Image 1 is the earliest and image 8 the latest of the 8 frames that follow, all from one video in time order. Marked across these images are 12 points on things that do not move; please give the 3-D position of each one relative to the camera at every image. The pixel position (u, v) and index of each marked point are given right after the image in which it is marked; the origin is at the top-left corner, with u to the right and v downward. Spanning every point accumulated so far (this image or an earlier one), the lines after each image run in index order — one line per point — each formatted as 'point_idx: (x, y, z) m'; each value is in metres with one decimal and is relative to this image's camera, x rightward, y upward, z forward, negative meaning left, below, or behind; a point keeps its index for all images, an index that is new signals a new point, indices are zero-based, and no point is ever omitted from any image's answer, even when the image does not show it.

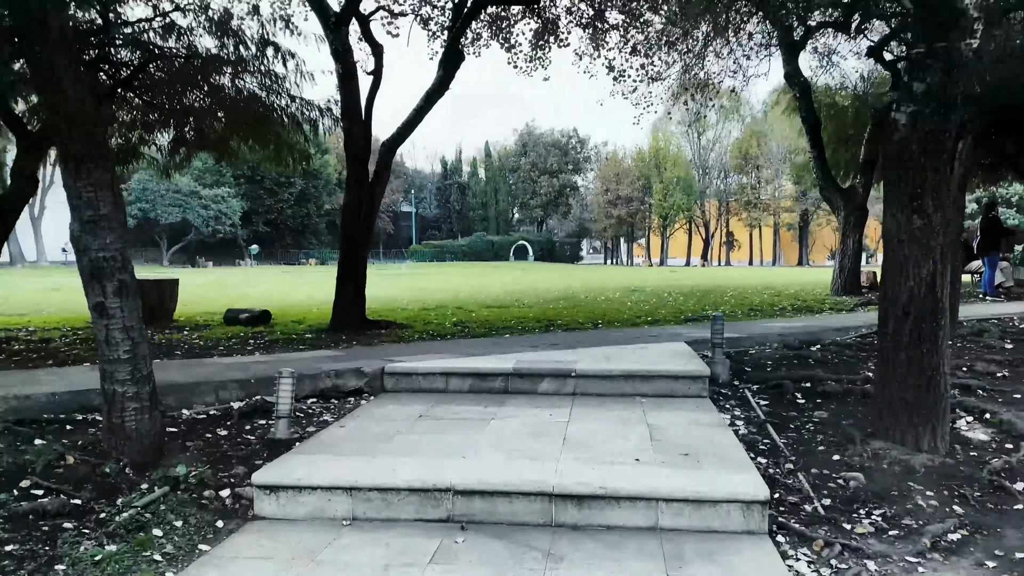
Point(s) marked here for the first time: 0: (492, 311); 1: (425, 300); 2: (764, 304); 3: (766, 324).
0: (-0.3, -0.3, +11.7) m
1: (-1.5, -0.2, +14.0) m
2: (+3.9, -0.2, +13.1) m
3: (+2.9, -0.4, +9.7) m
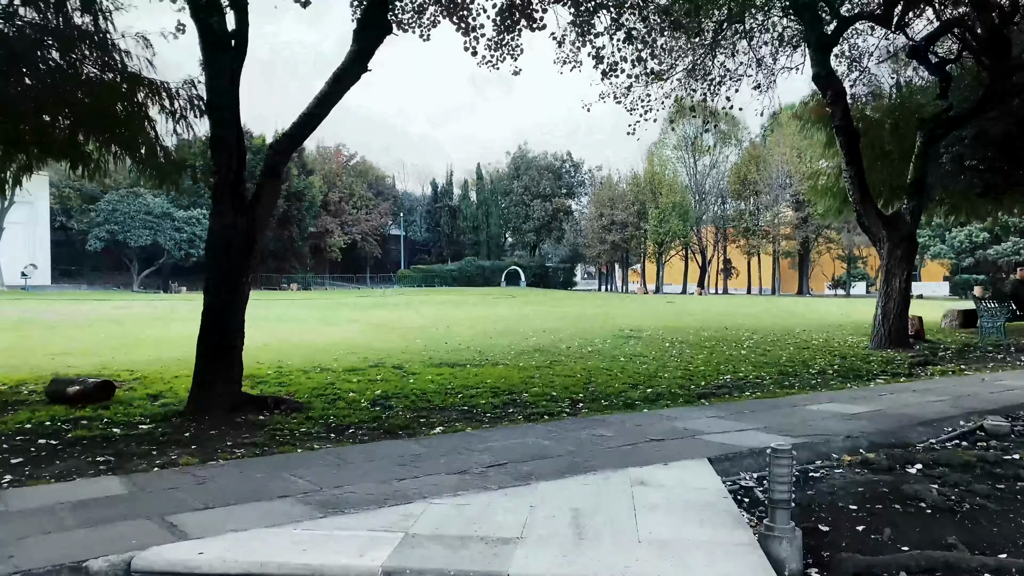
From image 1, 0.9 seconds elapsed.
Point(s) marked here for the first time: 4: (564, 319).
0: (-0.8, -0.9, +8.8) m
1: (-2.0, -0.9, +11.1) m
2: (+3.4, -0.9, +10.2) m
3: (+2.5, -1.0, +6.8) m
4: (+1.1, -0.7, +18.9) m
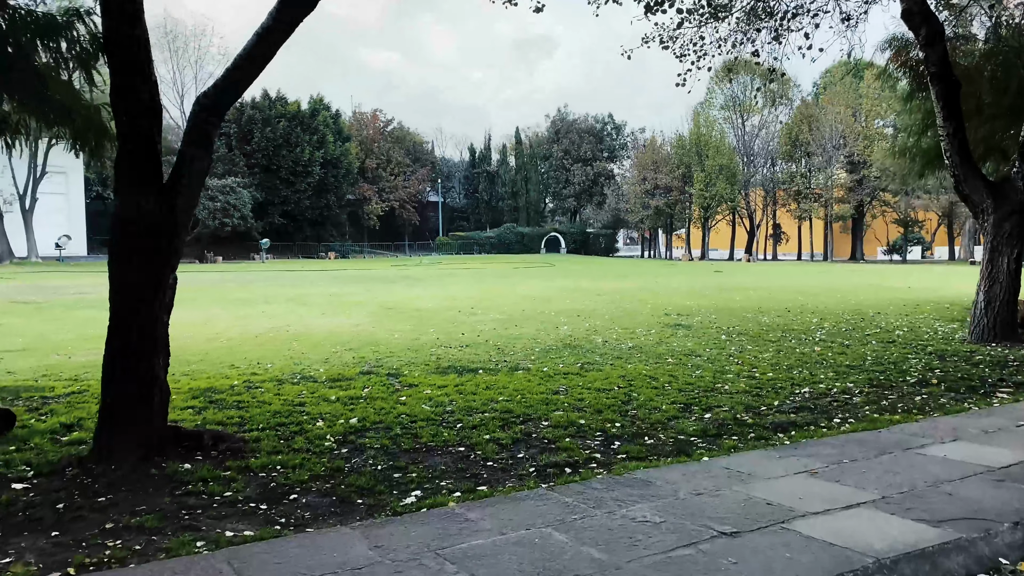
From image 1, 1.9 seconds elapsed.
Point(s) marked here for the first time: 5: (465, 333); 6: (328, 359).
0: (-0.6, -0.8, +7.1) m
1: (-1.7, -0.7, +9.5) m
2: (+3.6, -0.8, +8.3) m
3: (+2.5, -1.0, +4.9) m
4: (+1.8, -0.2, +17.1) m
5: (-0.6, -0.6, +10.8) m
6: (-1.9, -0.8, +8.6) m
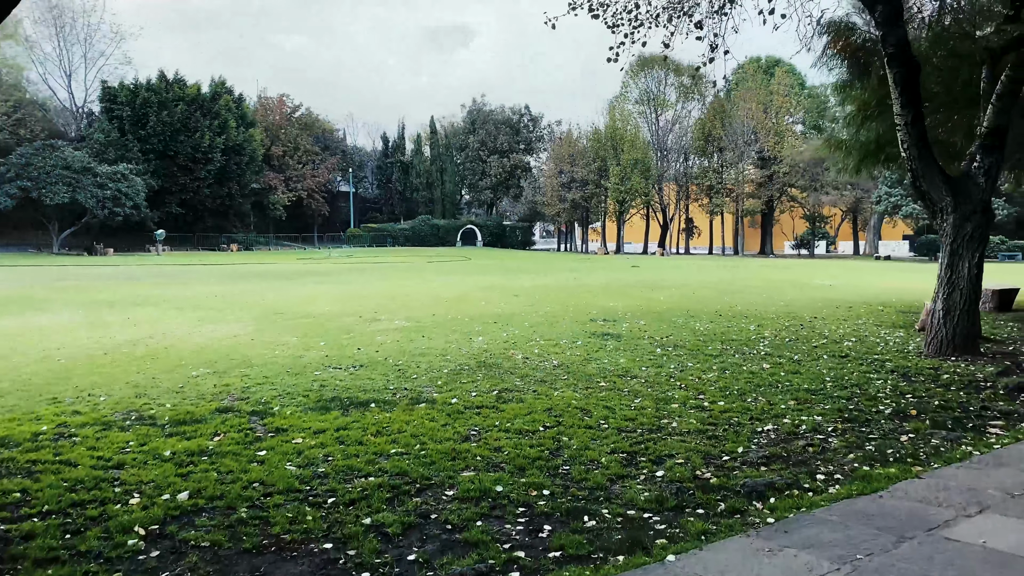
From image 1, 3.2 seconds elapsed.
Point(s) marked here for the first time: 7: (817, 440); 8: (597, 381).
0: (-1.3, -0.9, +5.5) m
1: (-2.6, -0.8, +7.8) m
2: (+2.8, -0.8, +7.1) m
3: (+2.0, -1.1, +3.7) m
4: (+0.1, -0.2, +15.7) m
5: (-1.6, -0.7, +9.2) m
6: (-2.7, -0.9, +6.9) m
7: (+2.0, -1.0, +5.5) m
8: (+0.7, -0.8, +7.3) m
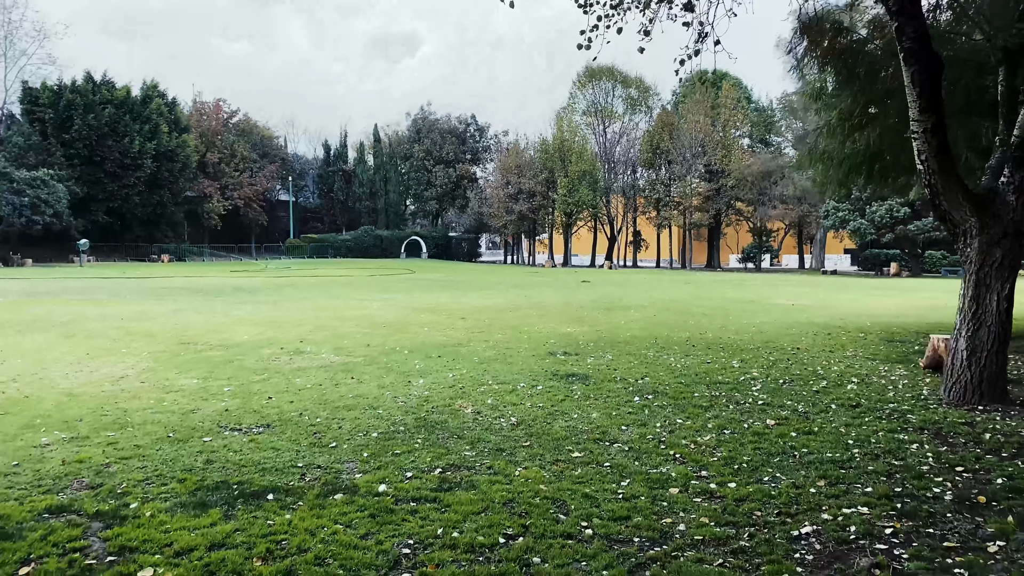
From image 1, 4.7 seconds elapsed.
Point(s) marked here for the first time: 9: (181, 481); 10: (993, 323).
0: (-1.5, -1.2, +3.8) m
1: (-3.0, -1.1, +6.0) m
2: (+2.5, -1.1, +5.7) m
3: (+1.9, -1.4, +2.2) m
4: (-0.8, -0.6, +14.1) m
5: (-2.1, -1.0, +7.5) m
6: (-3.0, -1.1, +5.1) m
7: (+1.8, -1.3, +4.0) m
8: (+0.4, -1.1, +5.8) m
9: (-2.0, -1.1, +5.0) m
10: (+4.3, -0.3, +7.5) m
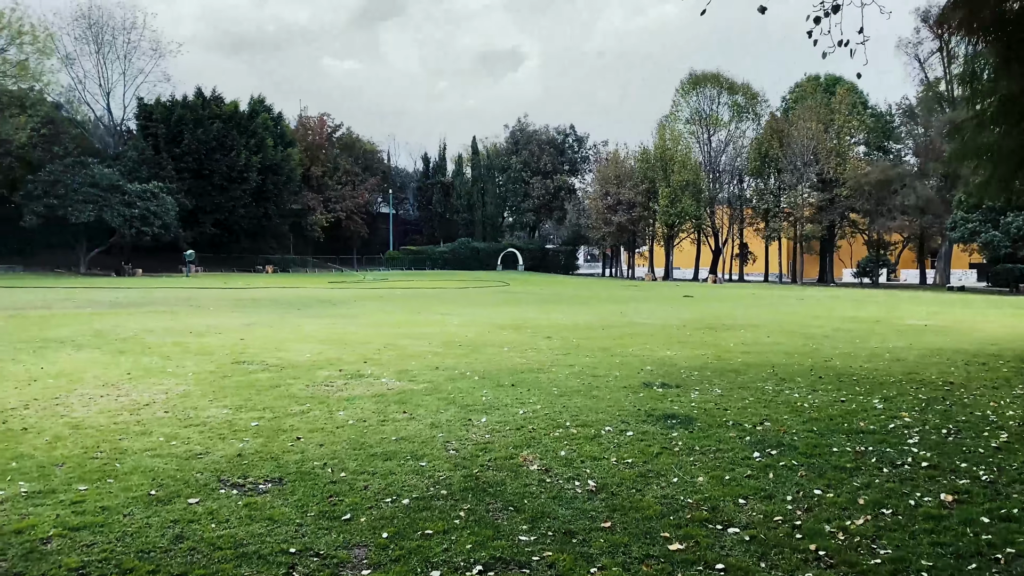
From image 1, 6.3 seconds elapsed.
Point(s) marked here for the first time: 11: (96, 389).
0: (-1.4, -1.3, +2.4) m
1: (-2.6, -1.2, +4.8) m
2: (+2.8, -1.3, +3.8) m
3: (+1.9, -1.4, +0.5) m
4: (+0.6, -0.8, +12.6) m
5: (-1.5, -1.1, +6.1) m
6: (-2.7, -1.2, +3.9) m
7: (+1.9, -1.4, +2.2) m
8: (+0.8, -1.2, +4.2) m
9: (-1.7, -1.2, +3.7) m
10: (+4.9, -0.5, +5.5) m
11: (-4.1, -1.0, +8.4) m
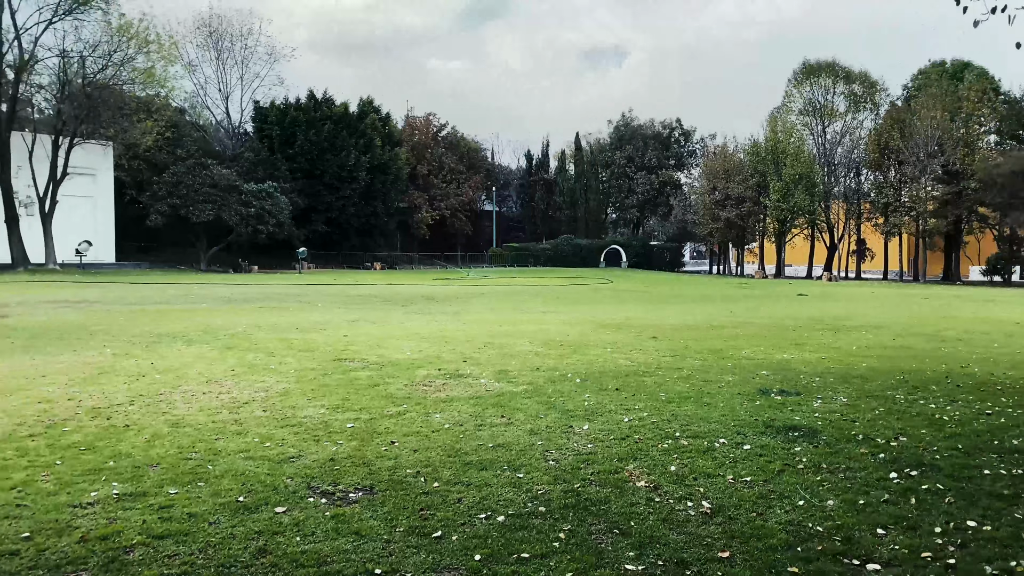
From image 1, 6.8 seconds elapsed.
0: (-1.1, -1.3, +2.2) m
1: (-2.0, -1.1, +4.7) m
2: (+3.2, -1.3, +3.1) m
3: (+1.8, -1.4, -0.2) m
4: (+2.1, -0.8, +12.0) m
5: (-0.8, -1.1, +5.9) m
6: (-2.2, -1.2, +3.8) m
7: (+2.1, -1.4, +1.6) m
8: (+1.2, -1.2, +3.6) m
9: (-1.3, -1.2, +3.5) m
10: (+5.5, -0.5, +4.4) m
11: (-3.1, -1.0, +8.4) m
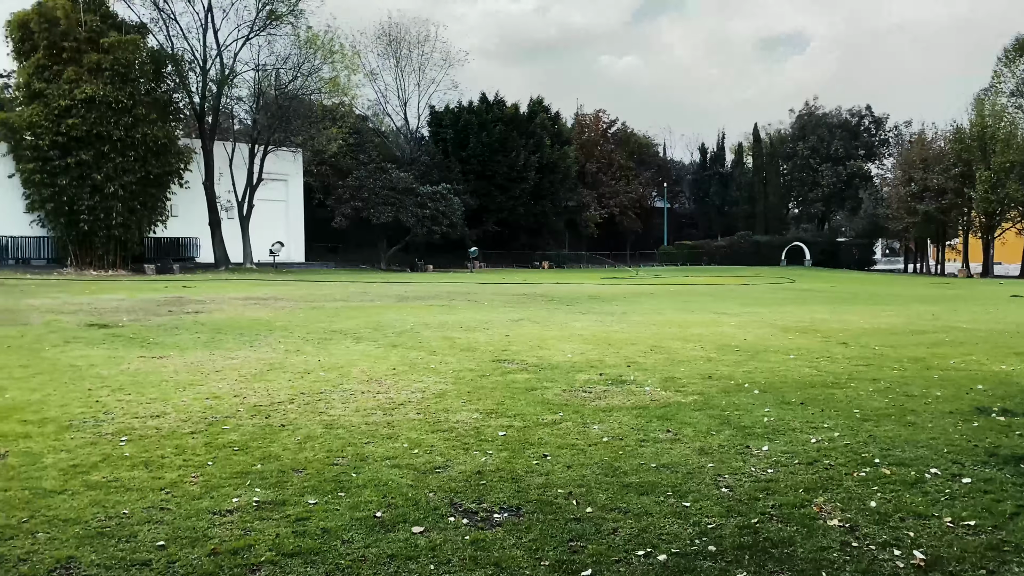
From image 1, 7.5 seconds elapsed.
0: (-0.8, -1.3, +1.9) m
1: (-1.2, -1.1, +4.5) m
2: (+3.6, -1.3, +1.8) m
3: (+1.6, -1.5, -1.1) m
4: (+4.3, -0.8, +10.8) m
5: (+0.3, -1.1, +5.4) m
6: (-1.6, -1.2, +3.7) m
7: (+2.3, -1.4, +0.6) m
8: (+1.8, -1.2, +2.8) m
9: (-0.7, -1.2, +3.1) m
10: (+6.1, -0.5, +2.7) m
11: (-1.5, -1.0, +8.3) m
